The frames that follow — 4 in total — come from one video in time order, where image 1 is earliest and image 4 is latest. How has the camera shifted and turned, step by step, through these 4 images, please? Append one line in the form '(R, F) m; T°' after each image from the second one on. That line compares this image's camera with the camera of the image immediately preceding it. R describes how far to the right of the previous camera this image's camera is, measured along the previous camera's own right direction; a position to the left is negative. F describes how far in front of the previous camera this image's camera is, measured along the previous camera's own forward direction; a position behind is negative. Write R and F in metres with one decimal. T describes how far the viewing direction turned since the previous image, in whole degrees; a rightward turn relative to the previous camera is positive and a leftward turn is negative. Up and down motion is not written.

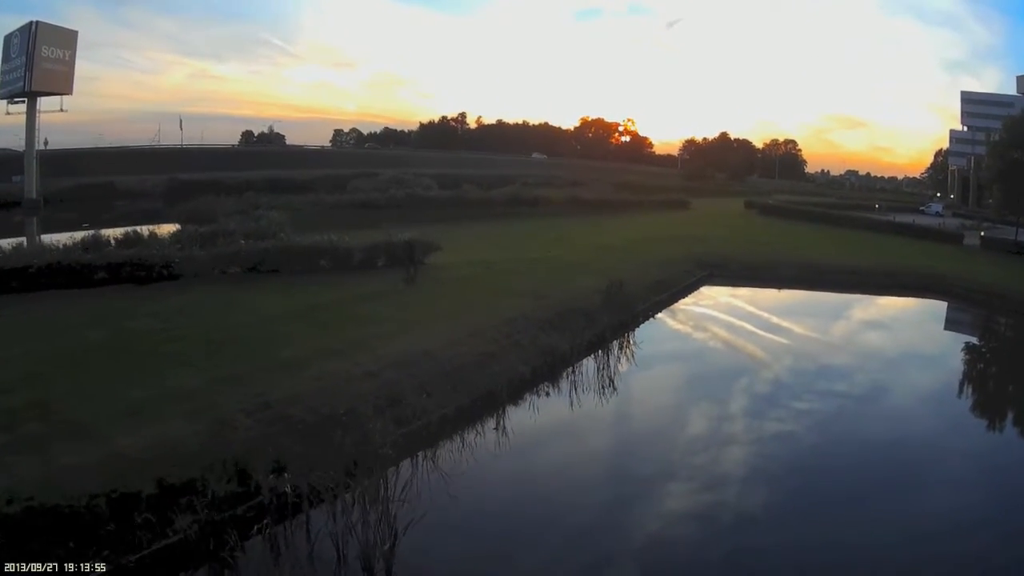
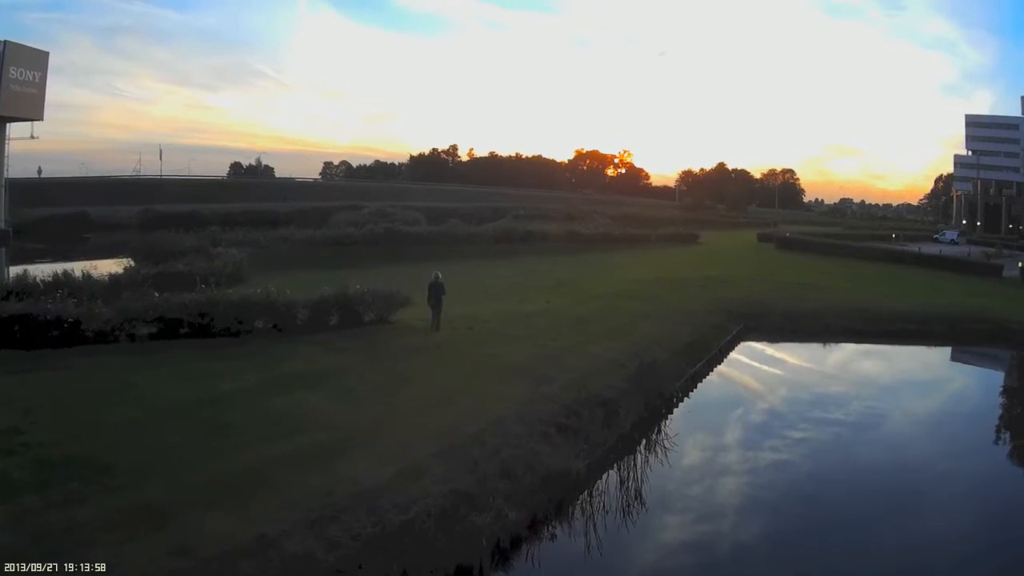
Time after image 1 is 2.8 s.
(+0.1, +4.5) m; 0°
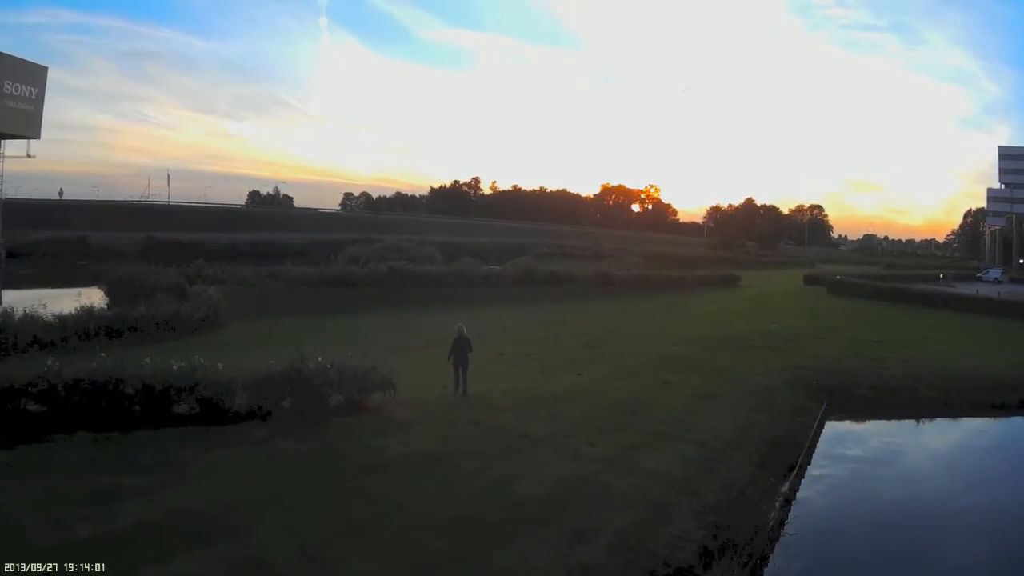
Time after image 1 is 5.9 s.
(0.0, +4.3) m; -2°
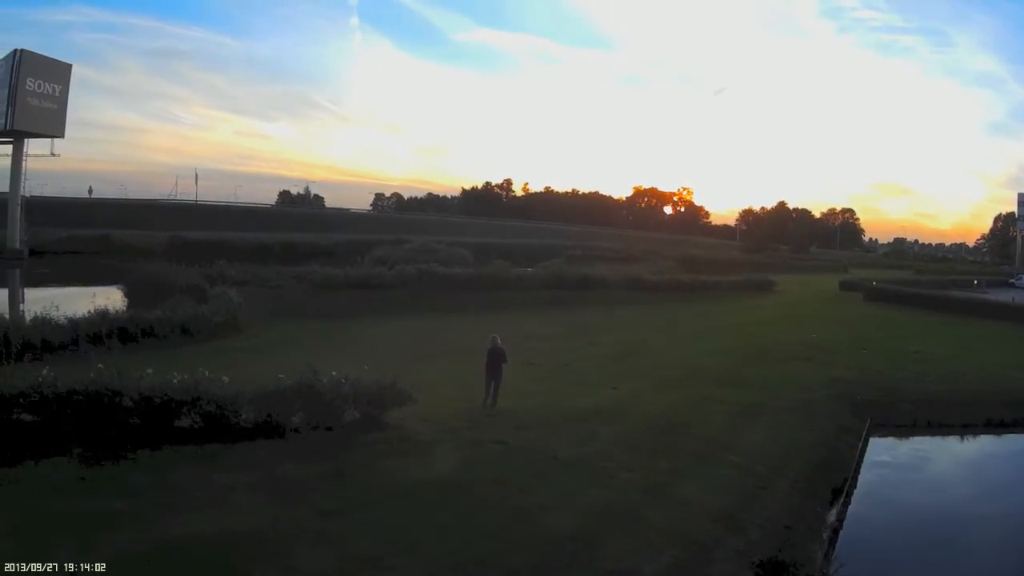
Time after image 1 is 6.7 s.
(0.0, +0.9) m; -2°
